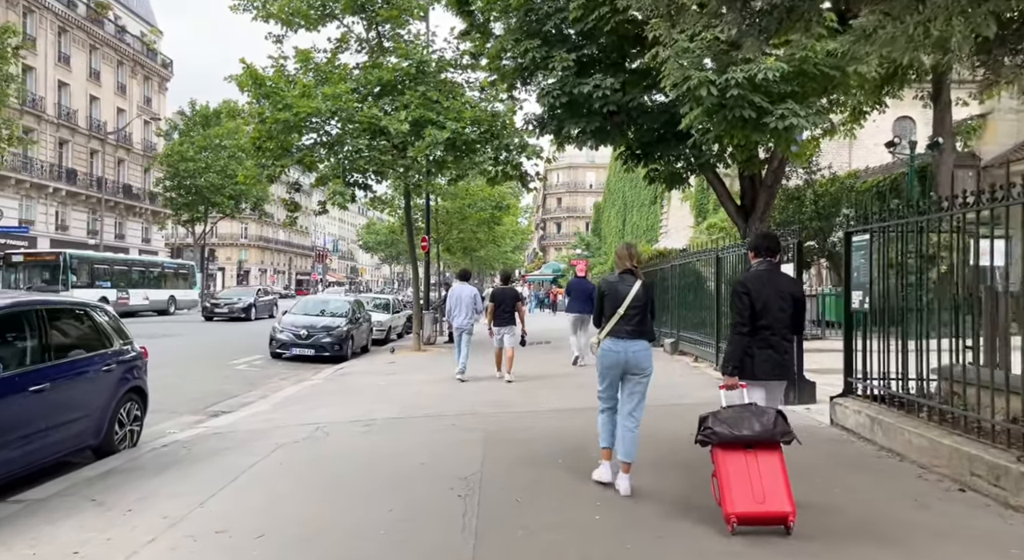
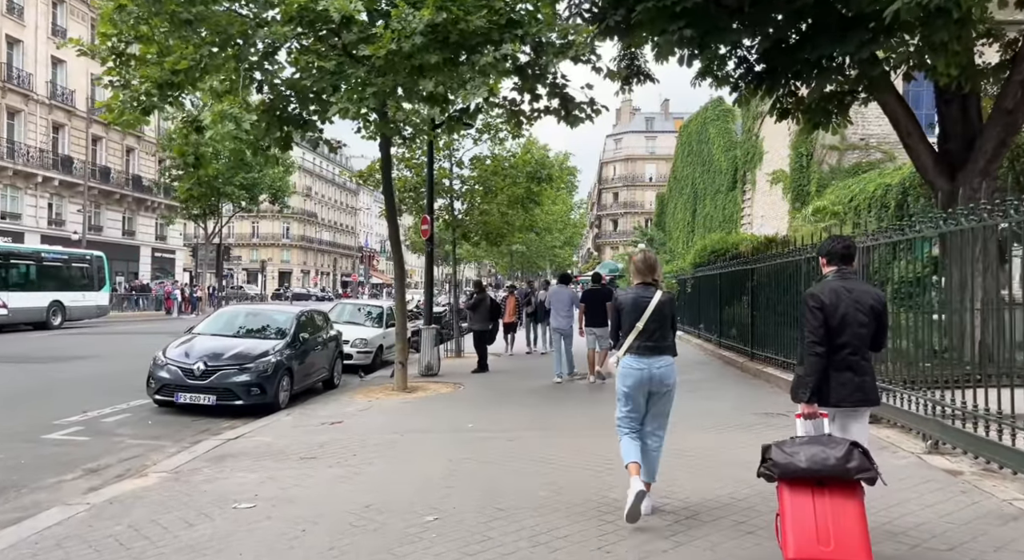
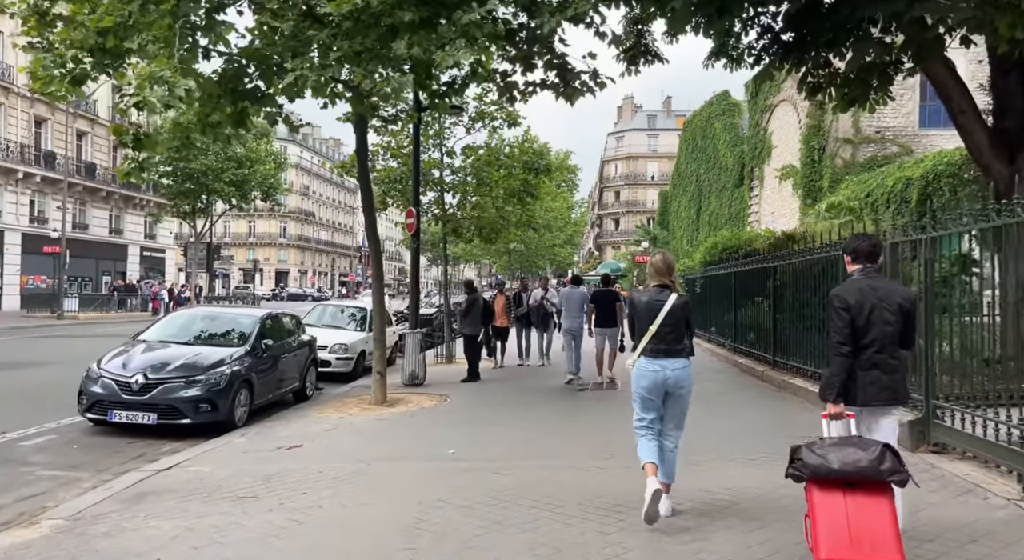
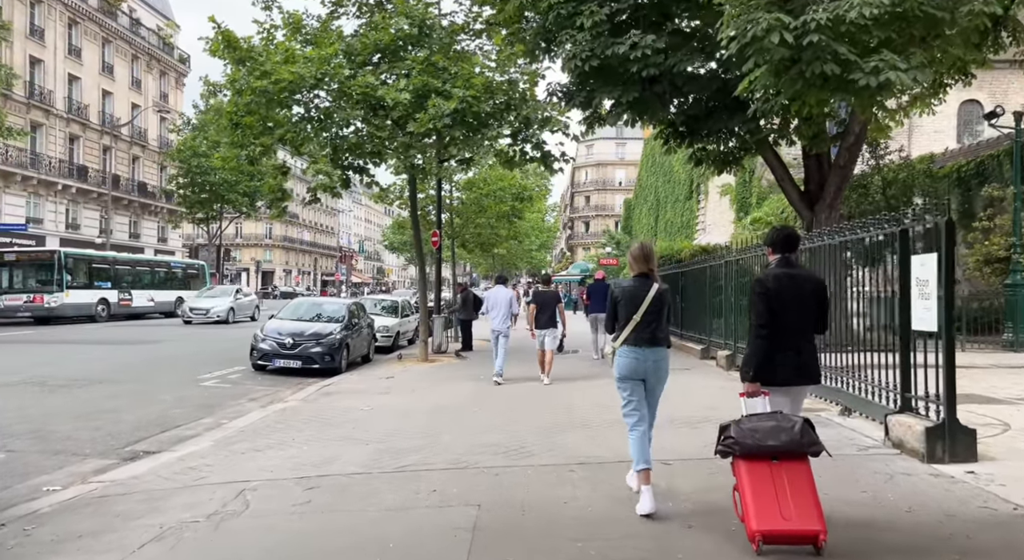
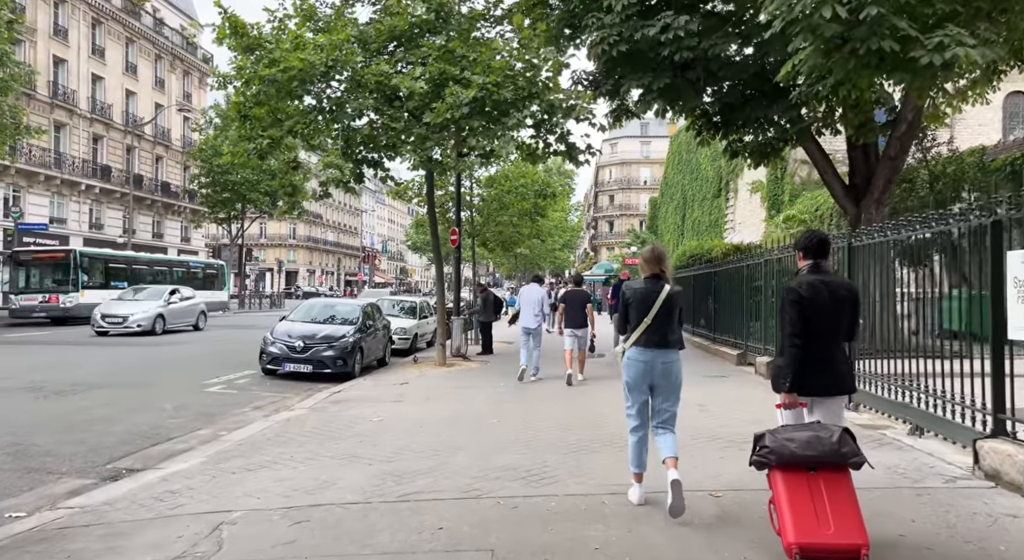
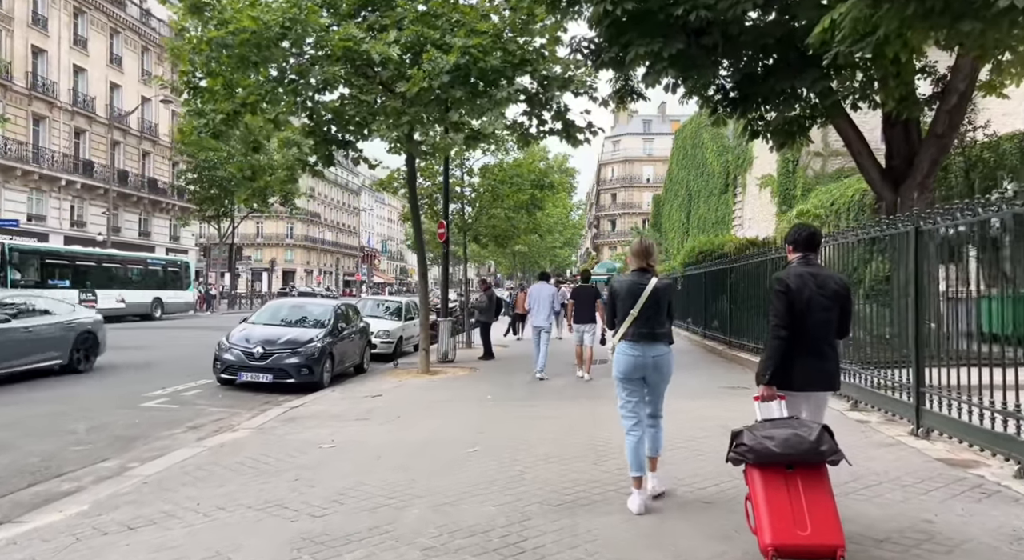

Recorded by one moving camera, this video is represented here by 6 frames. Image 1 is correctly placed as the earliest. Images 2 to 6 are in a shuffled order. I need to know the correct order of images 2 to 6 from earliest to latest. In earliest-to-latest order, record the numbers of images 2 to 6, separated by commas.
4, 5, 6, 2, 3
